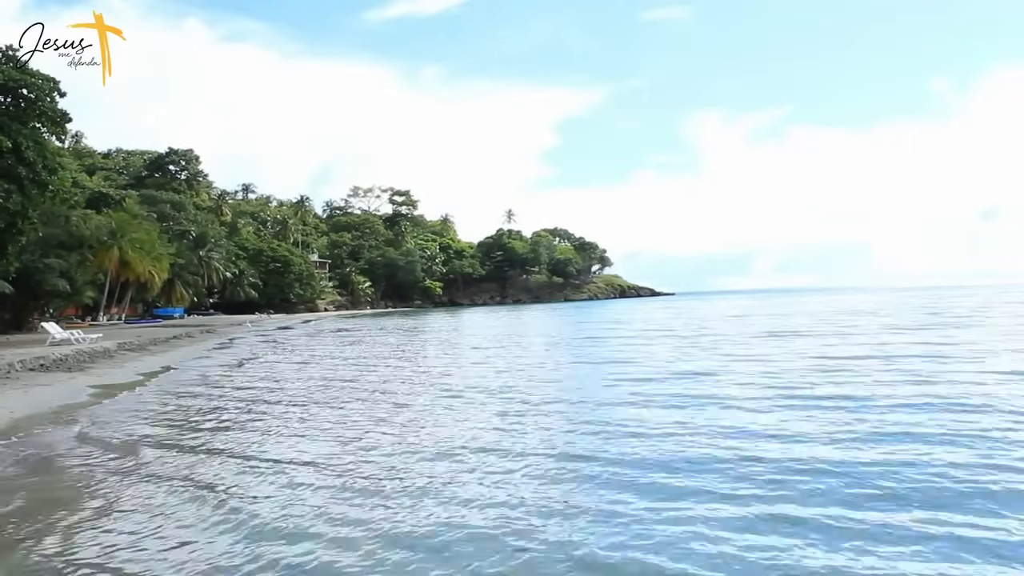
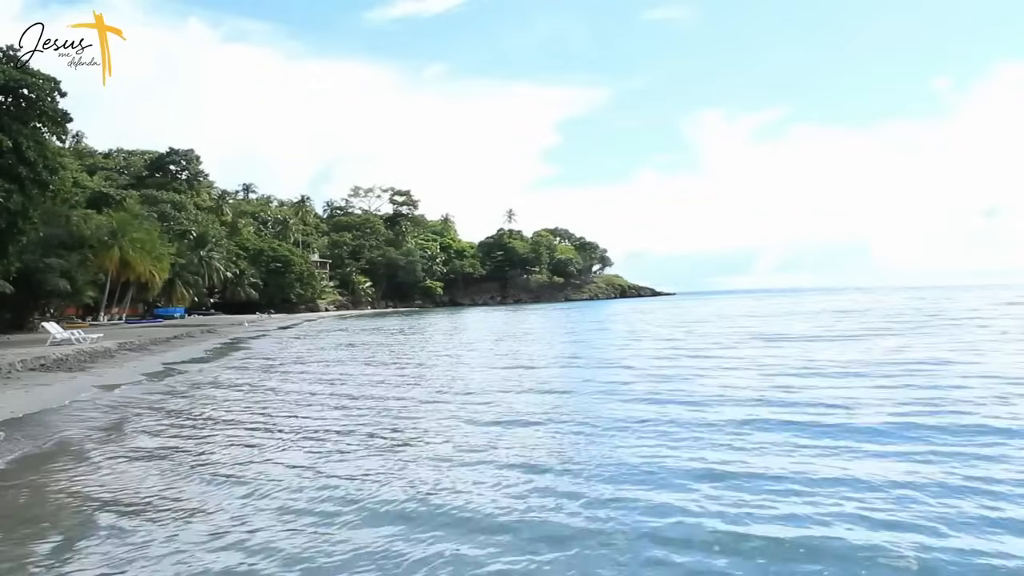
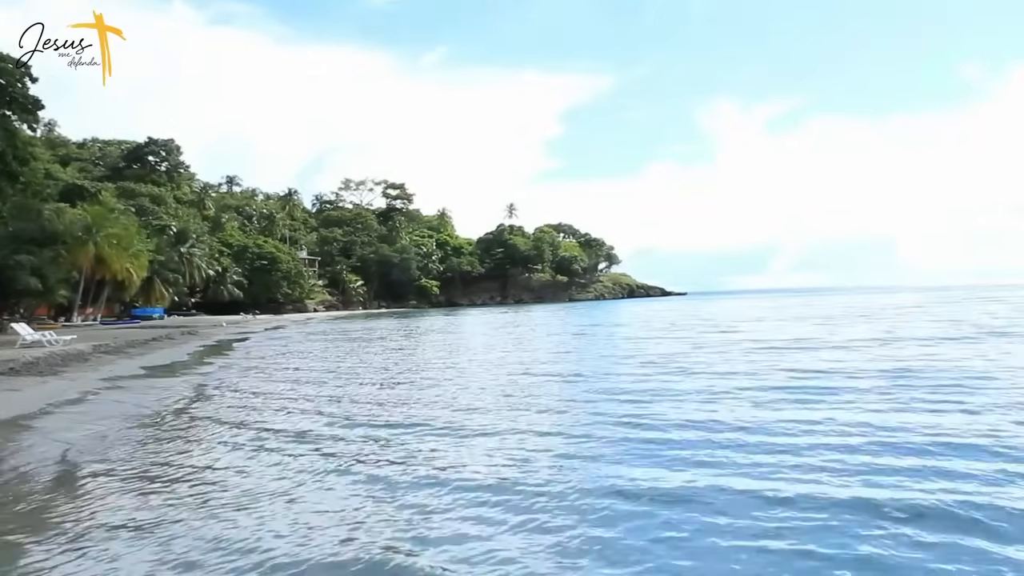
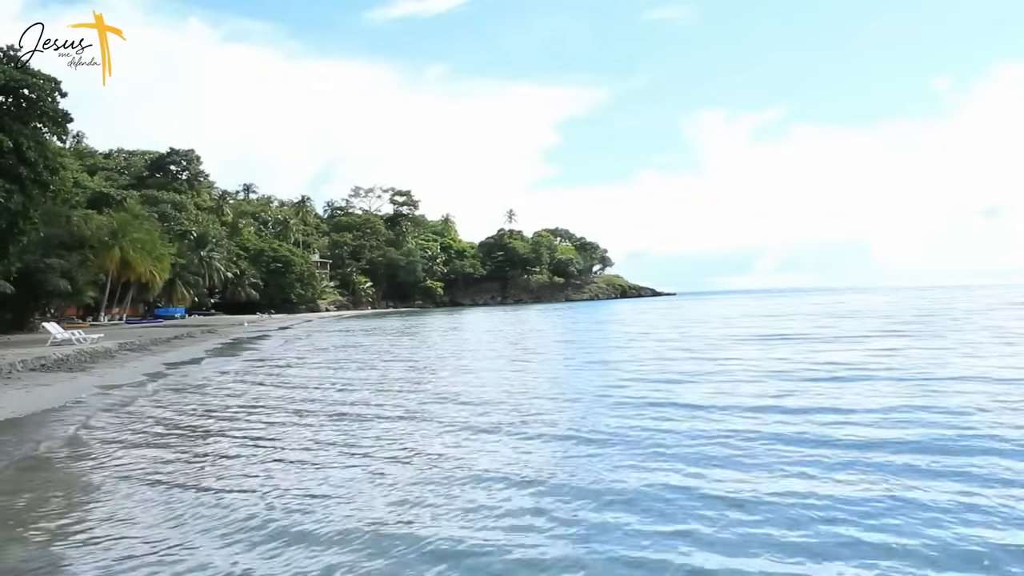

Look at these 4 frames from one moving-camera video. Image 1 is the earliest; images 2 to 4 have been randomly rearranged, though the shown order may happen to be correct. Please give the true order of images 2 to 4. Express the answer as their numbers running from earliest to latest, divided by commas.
2, 4, 3
